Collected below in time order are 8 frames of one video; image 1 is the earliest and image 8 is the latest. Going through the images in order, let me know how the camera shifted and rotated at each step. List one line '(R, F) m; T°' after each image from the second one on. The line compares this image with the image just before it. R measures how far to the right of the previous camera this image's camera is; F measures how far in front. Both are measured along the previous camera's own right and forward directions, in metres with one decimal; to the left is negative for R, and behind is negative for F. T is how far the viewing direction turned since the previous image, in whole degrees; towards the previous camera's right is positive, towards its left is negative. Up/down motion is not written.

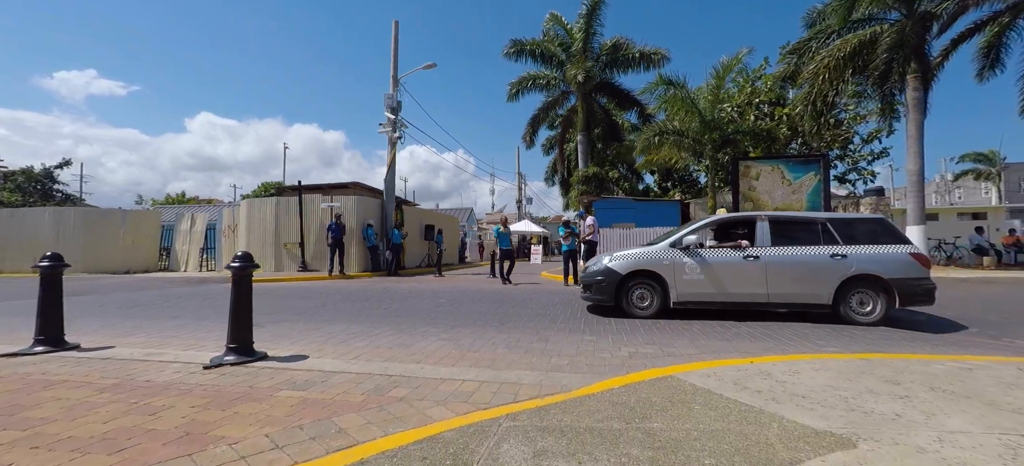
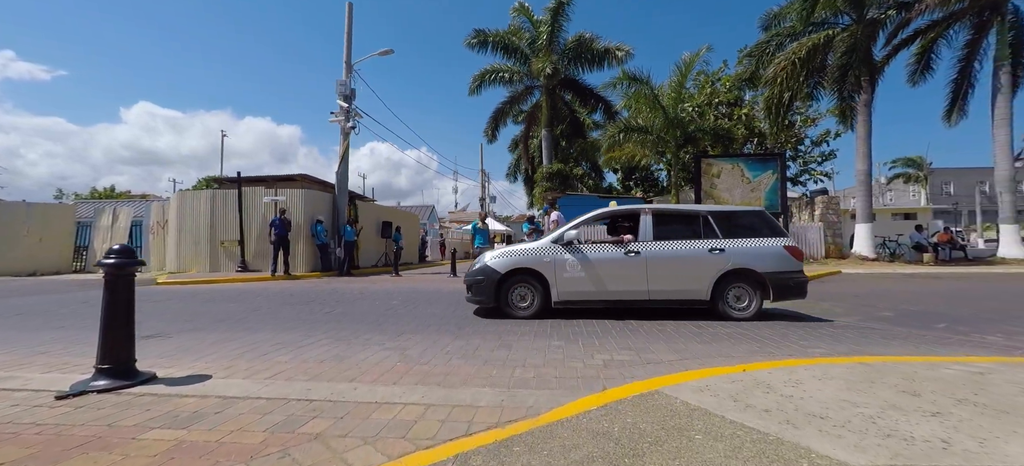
(+0.1, +0.7) m; +5°
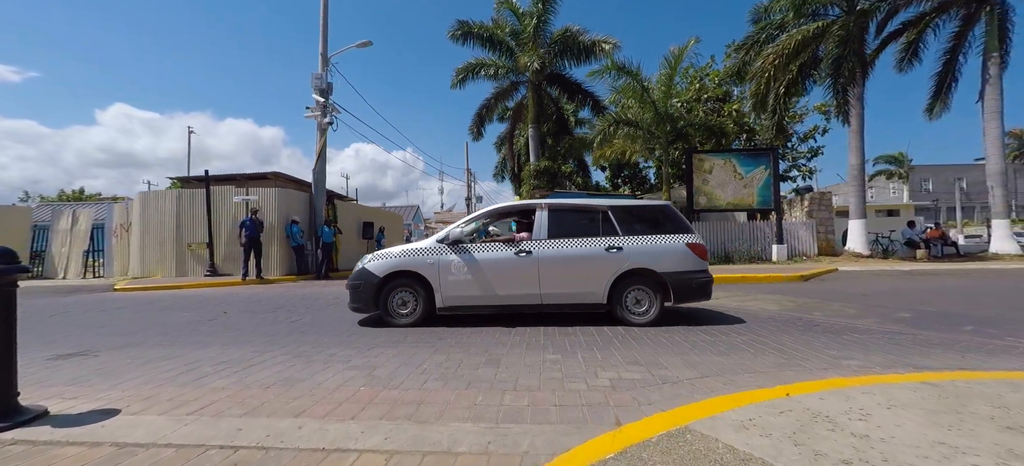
(0.0, +0.7) m; +2°
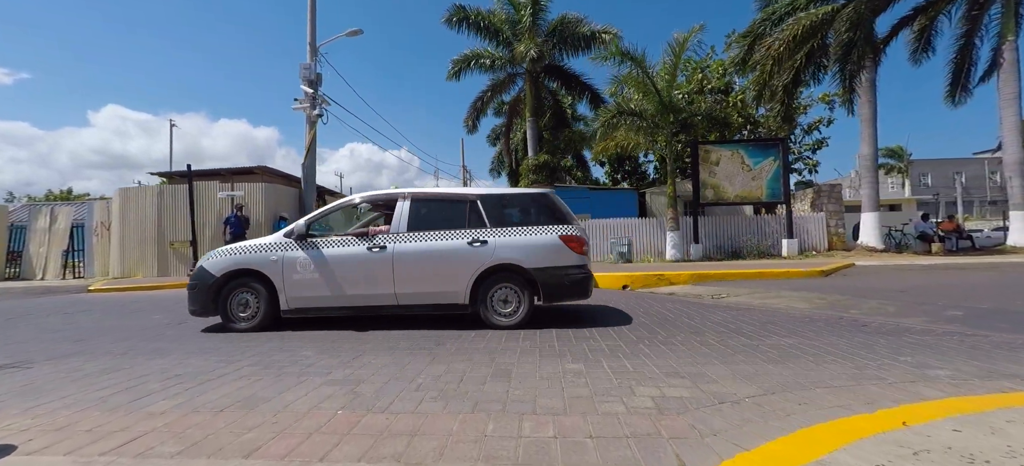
(-0.1, +0.7) m; 0°
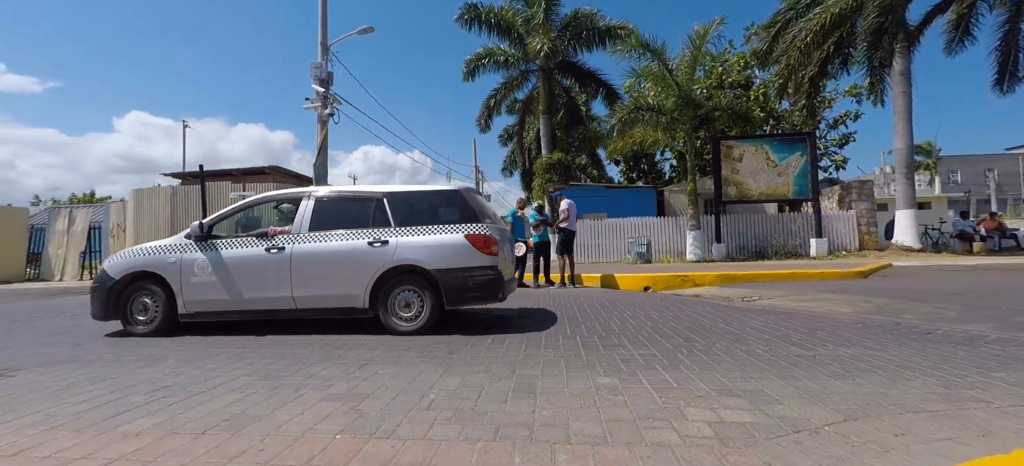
(-0.1, +0.4) m; -2°
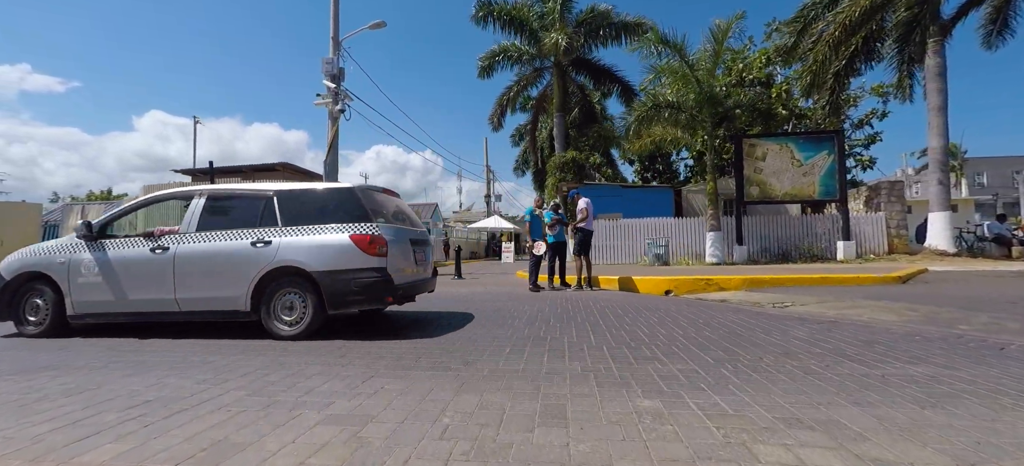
(-0.1, +0.4) m; -1°
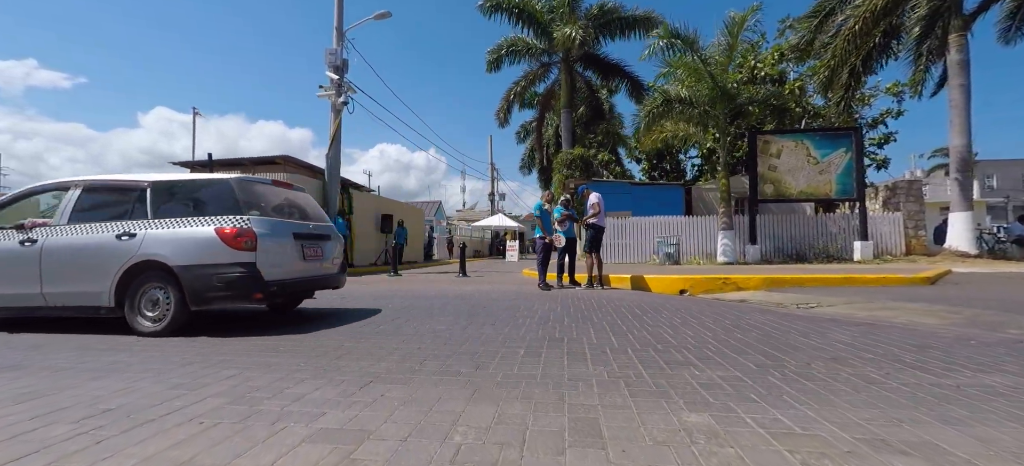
(-0.1, +0.4) m; 0°
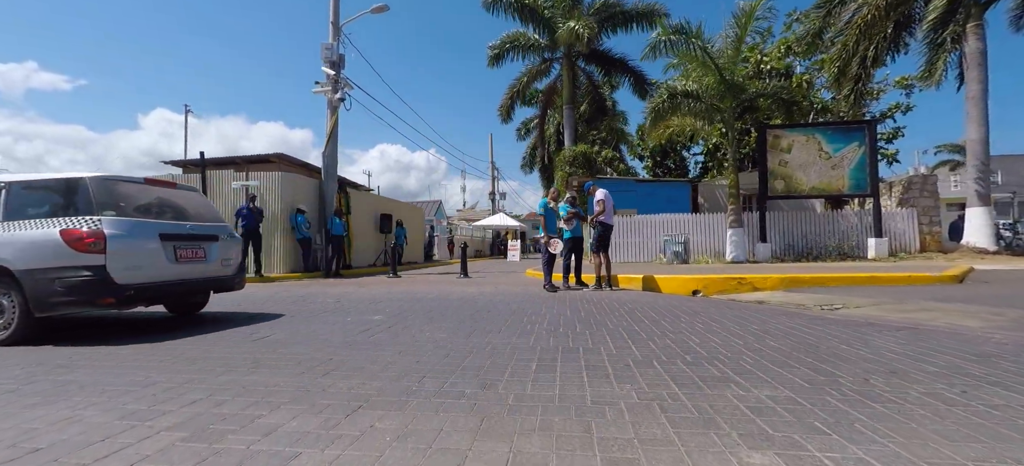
(-0.1, +0.4) m; 0°
